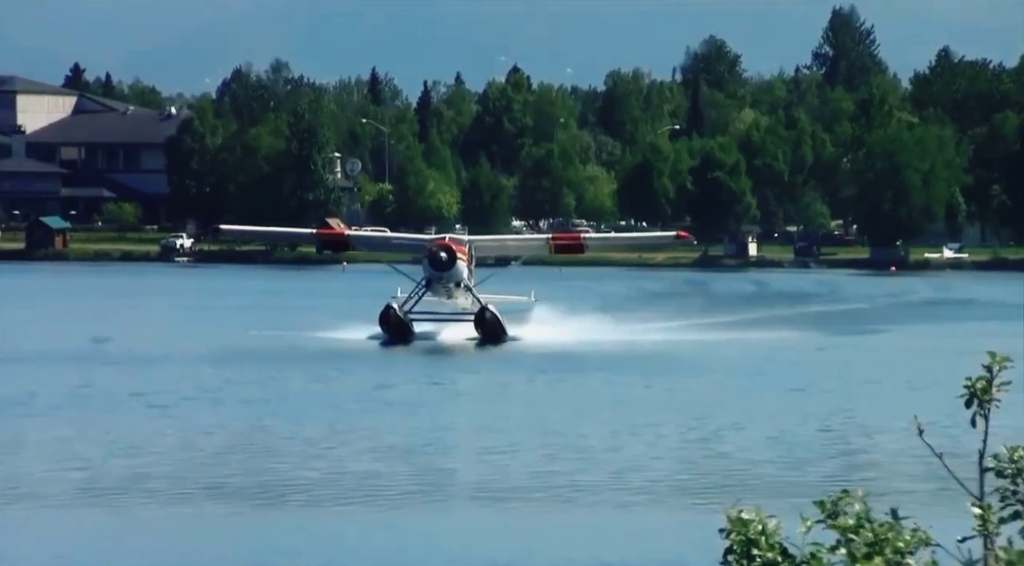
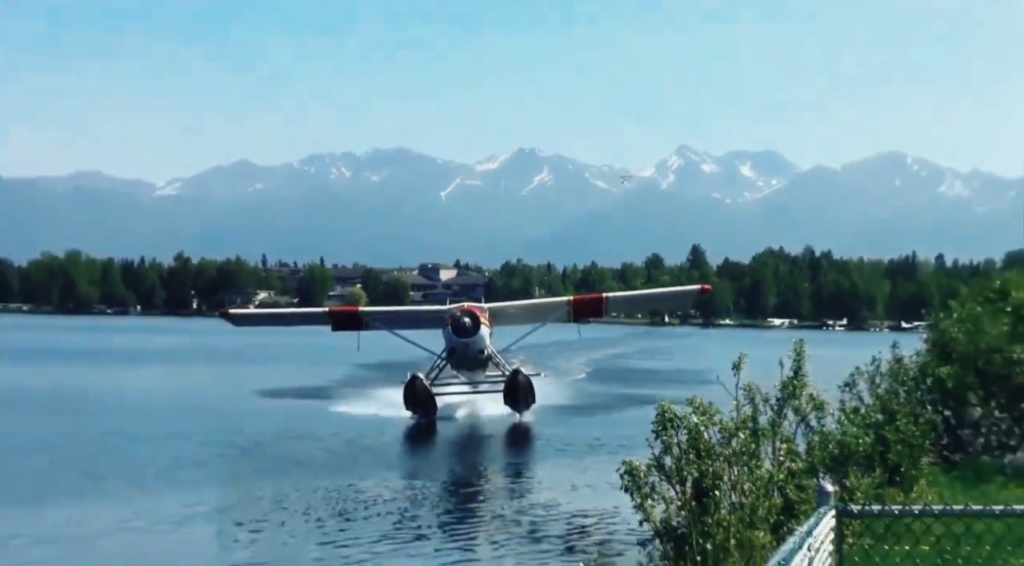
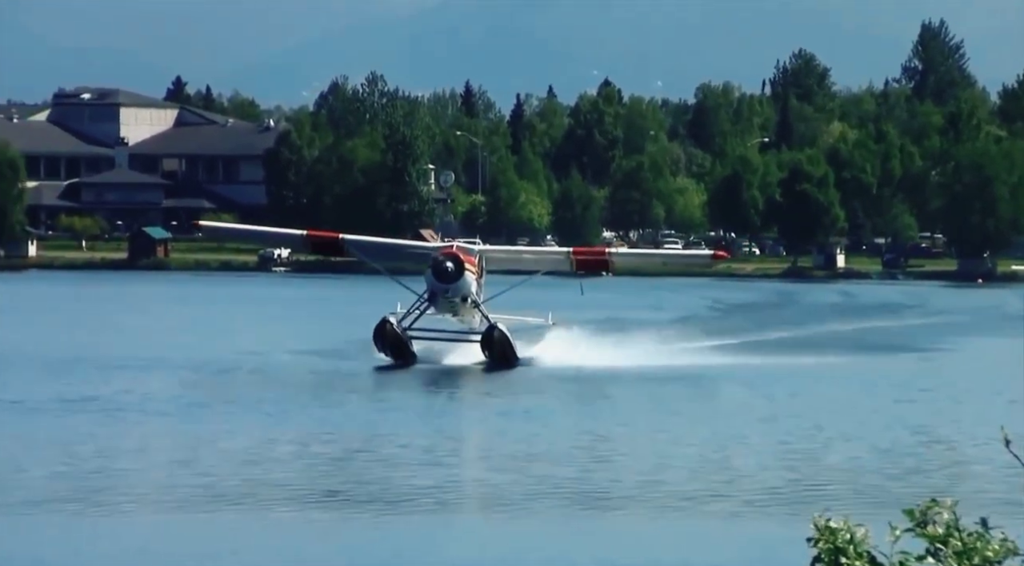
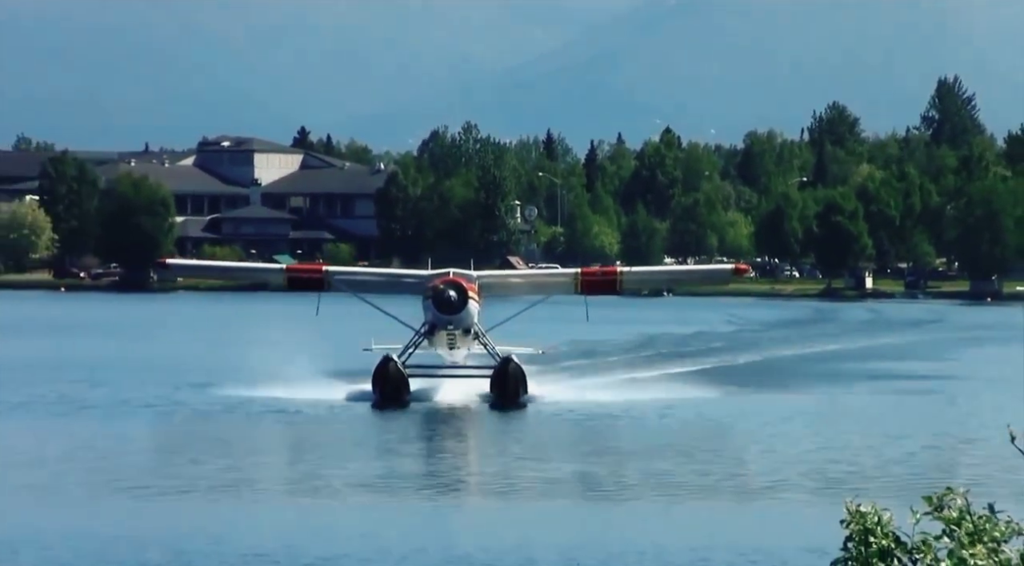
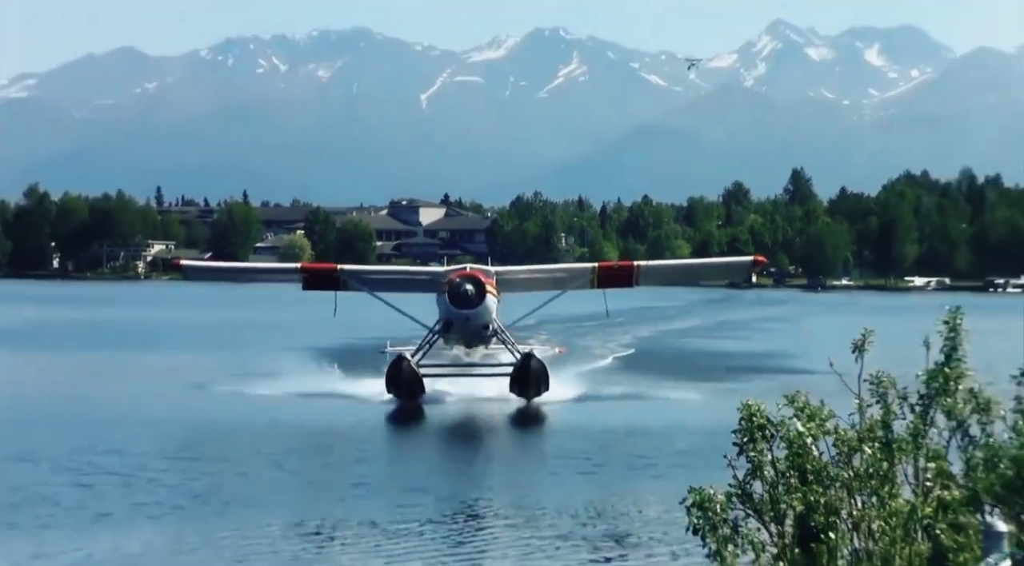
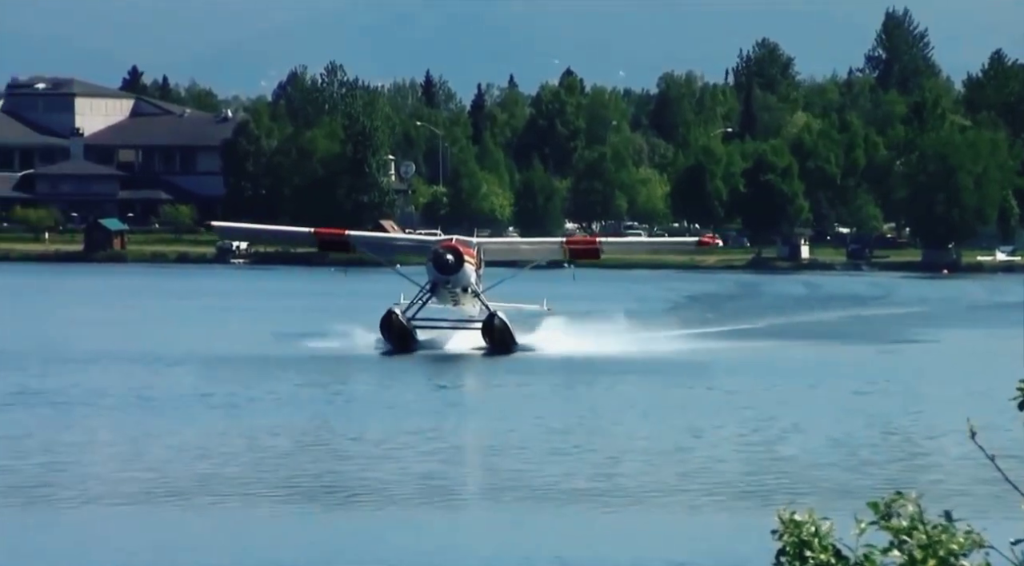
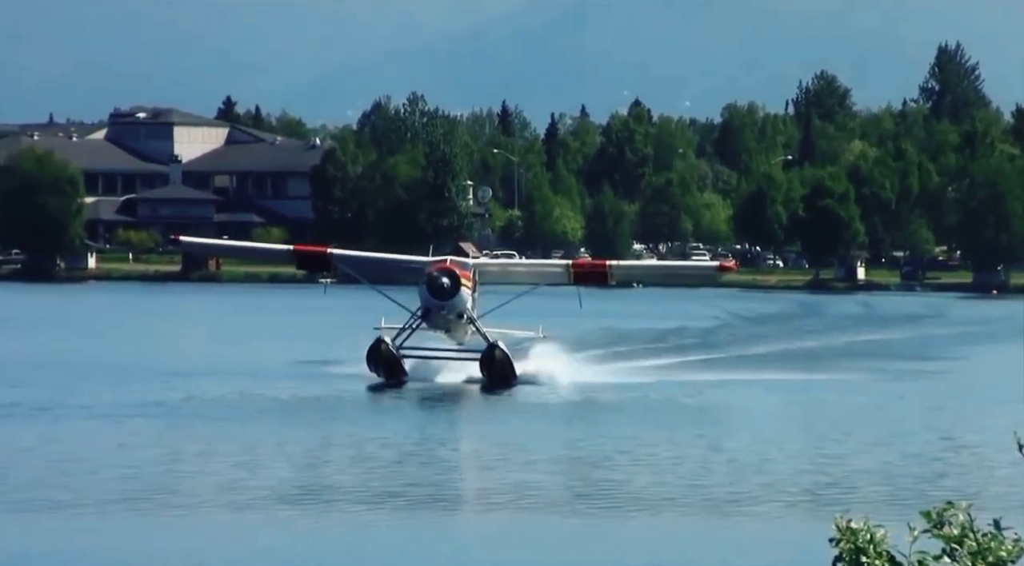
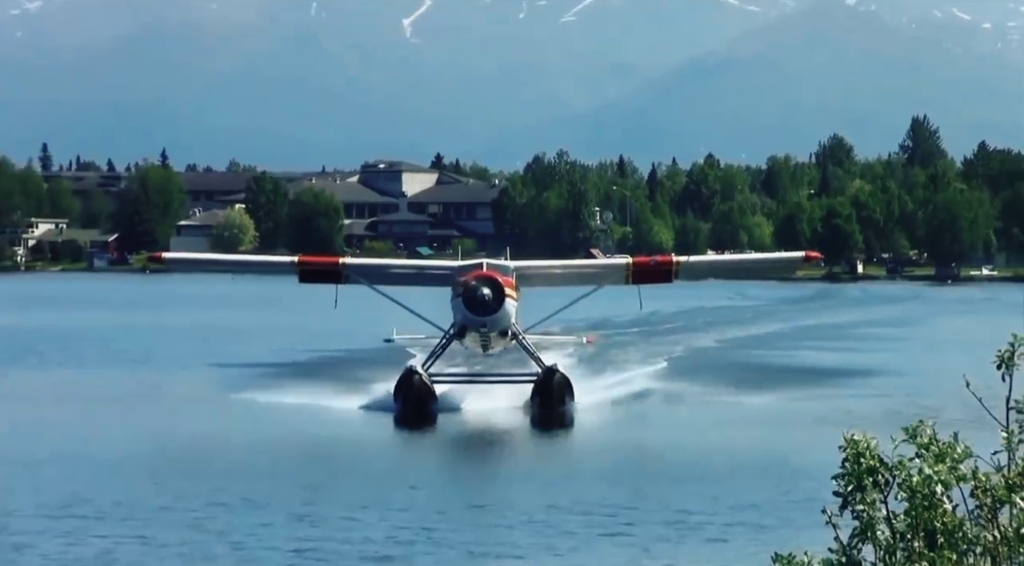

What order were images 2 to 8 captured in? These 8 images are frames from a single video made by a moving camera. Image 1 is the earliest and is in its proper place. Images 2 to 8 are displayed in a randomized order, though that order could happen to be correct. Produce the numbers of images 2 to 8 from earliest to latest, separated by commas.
6, 3, 7, 4, 8, 5, 2
